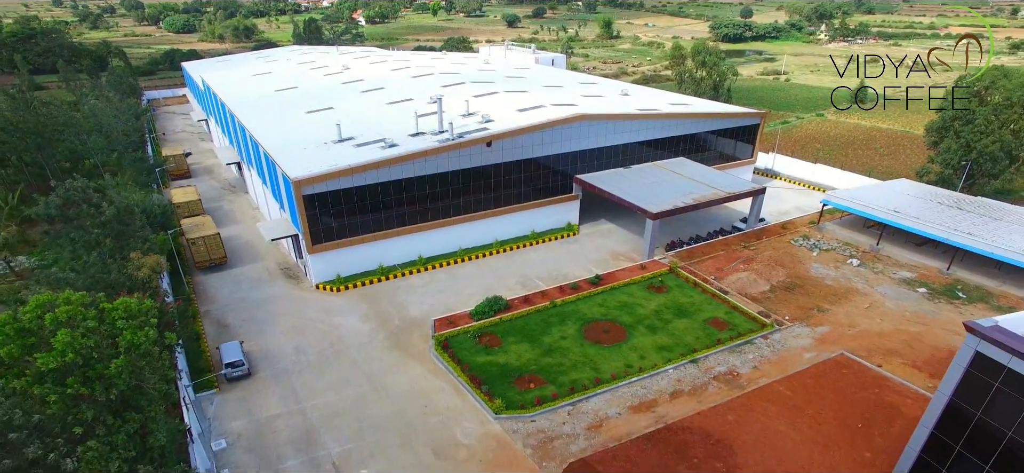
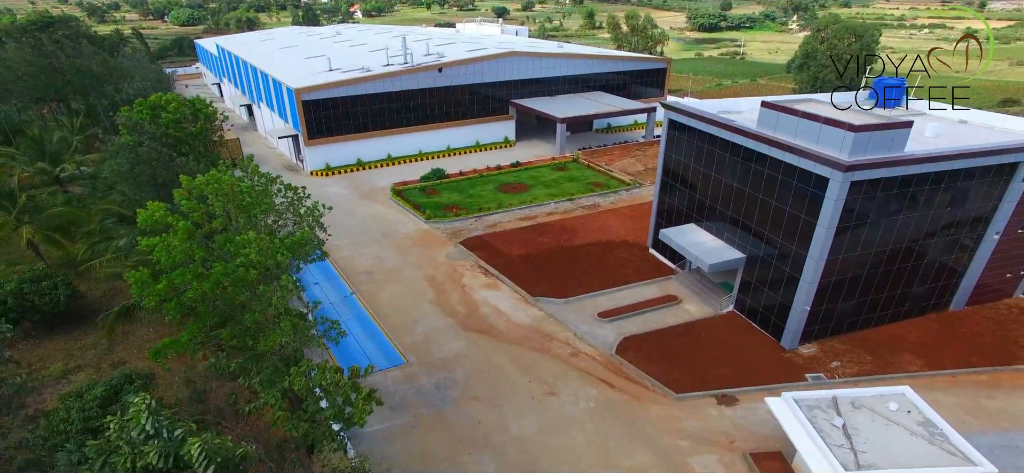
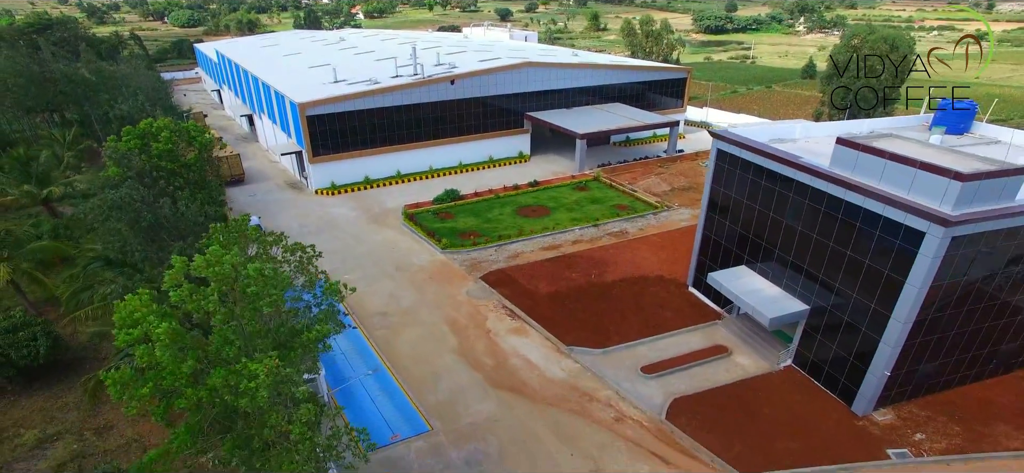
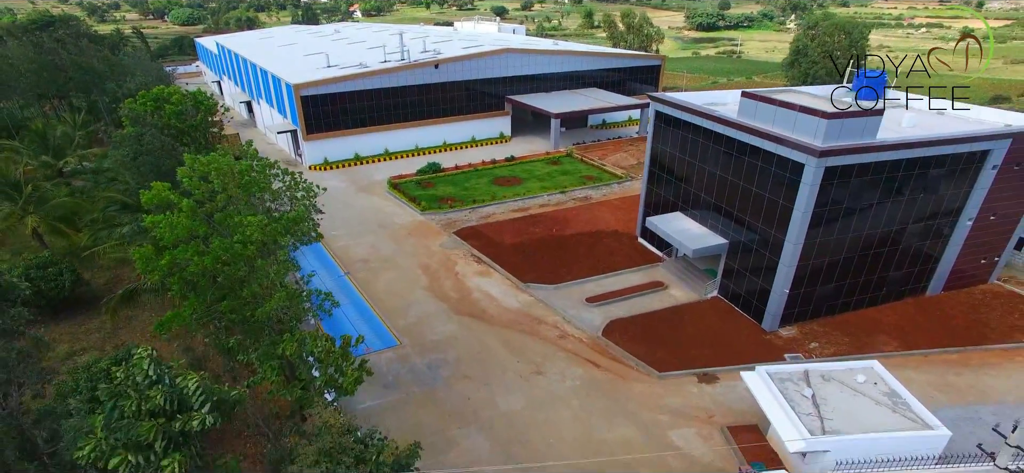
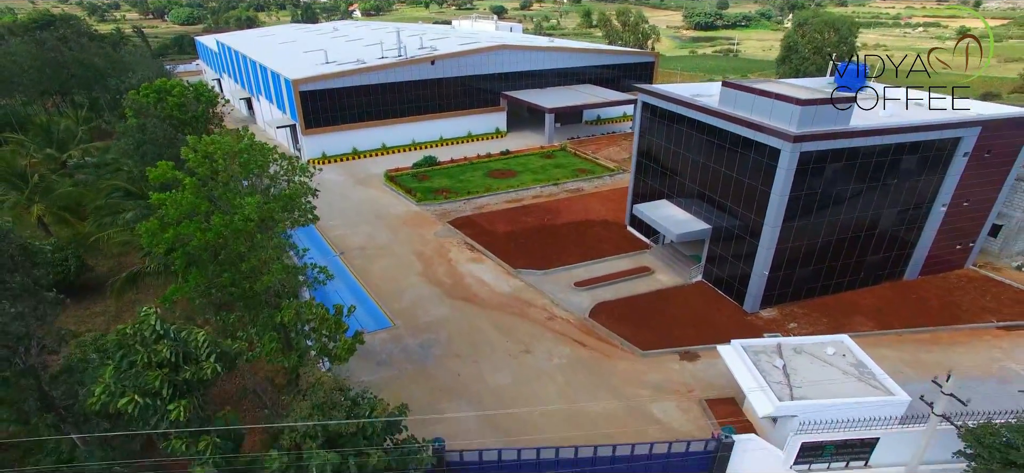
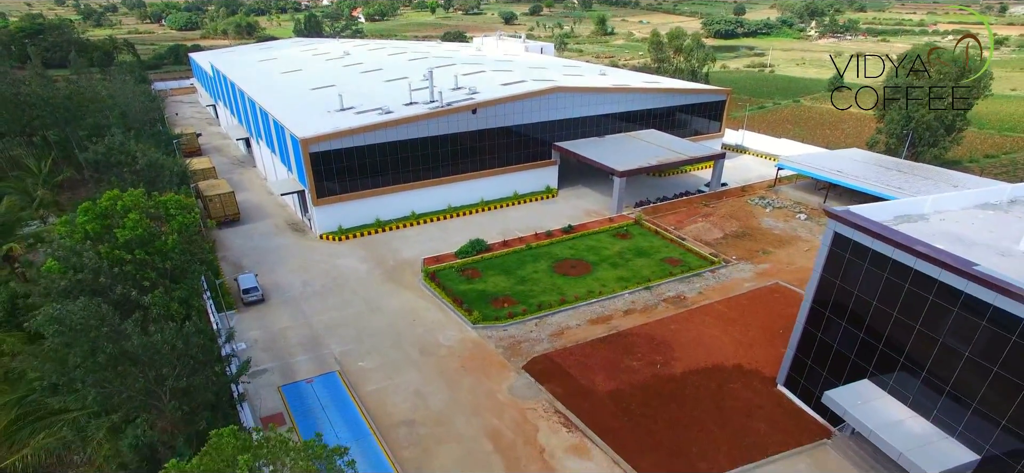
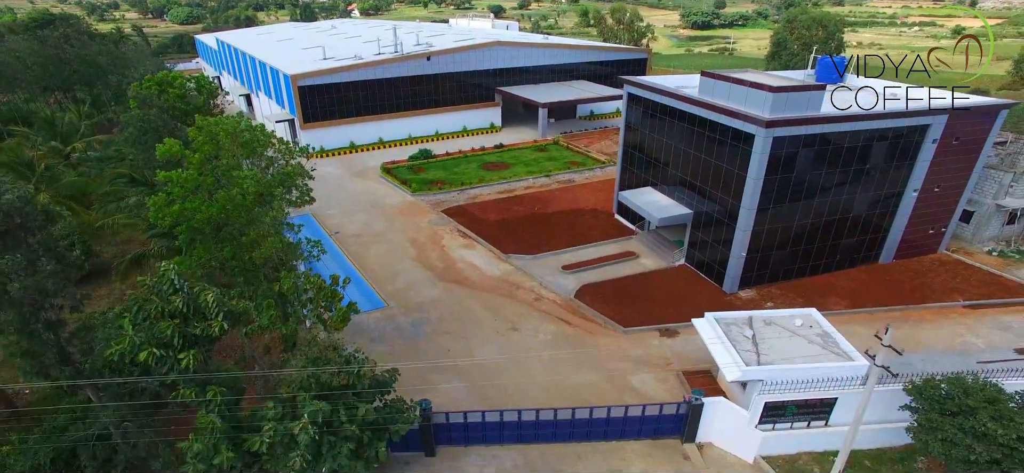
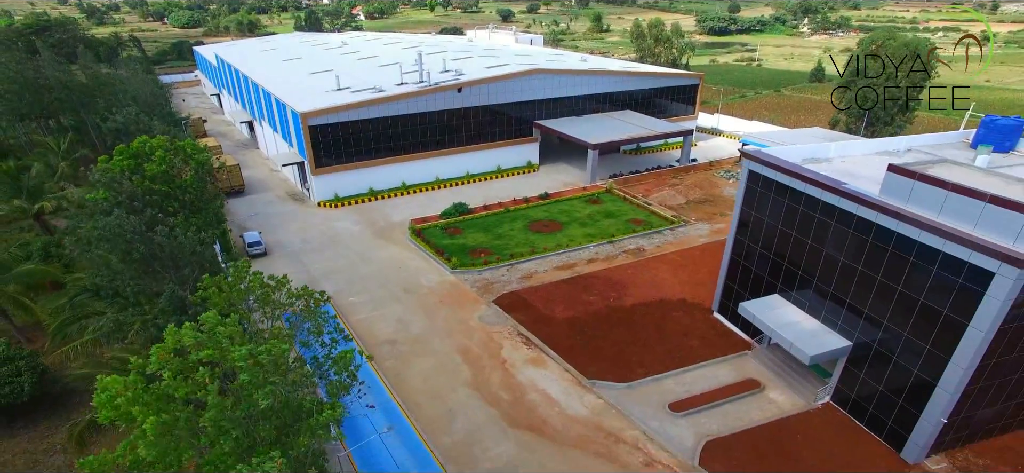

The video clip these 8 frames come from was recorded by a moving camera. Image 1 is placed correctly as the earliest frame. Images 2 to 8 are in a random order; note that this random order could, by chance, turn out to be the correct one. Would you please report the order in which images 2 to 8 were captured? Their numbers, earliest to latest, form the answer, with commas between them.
6, 8, 3, 2, 4, 5, 7
